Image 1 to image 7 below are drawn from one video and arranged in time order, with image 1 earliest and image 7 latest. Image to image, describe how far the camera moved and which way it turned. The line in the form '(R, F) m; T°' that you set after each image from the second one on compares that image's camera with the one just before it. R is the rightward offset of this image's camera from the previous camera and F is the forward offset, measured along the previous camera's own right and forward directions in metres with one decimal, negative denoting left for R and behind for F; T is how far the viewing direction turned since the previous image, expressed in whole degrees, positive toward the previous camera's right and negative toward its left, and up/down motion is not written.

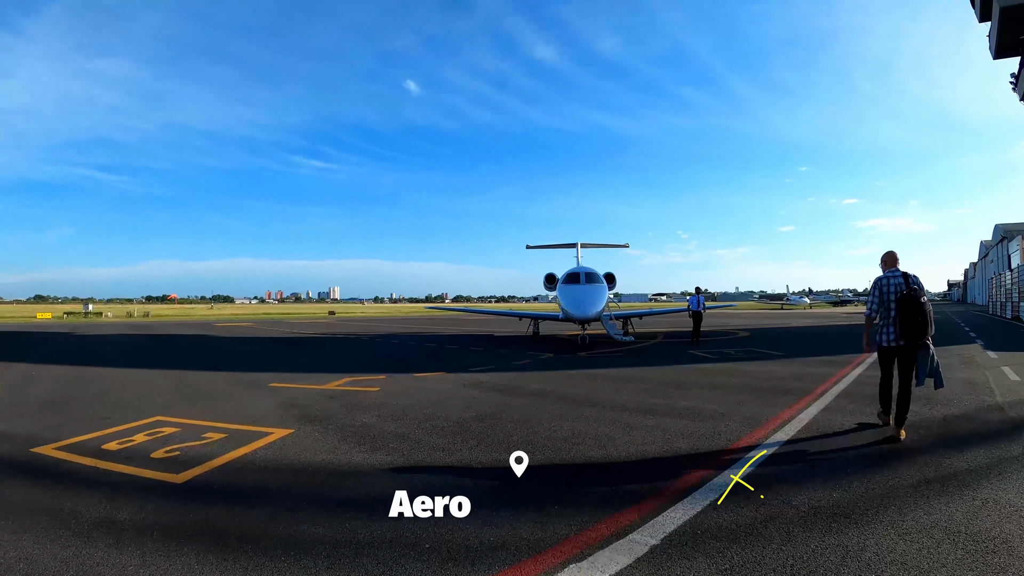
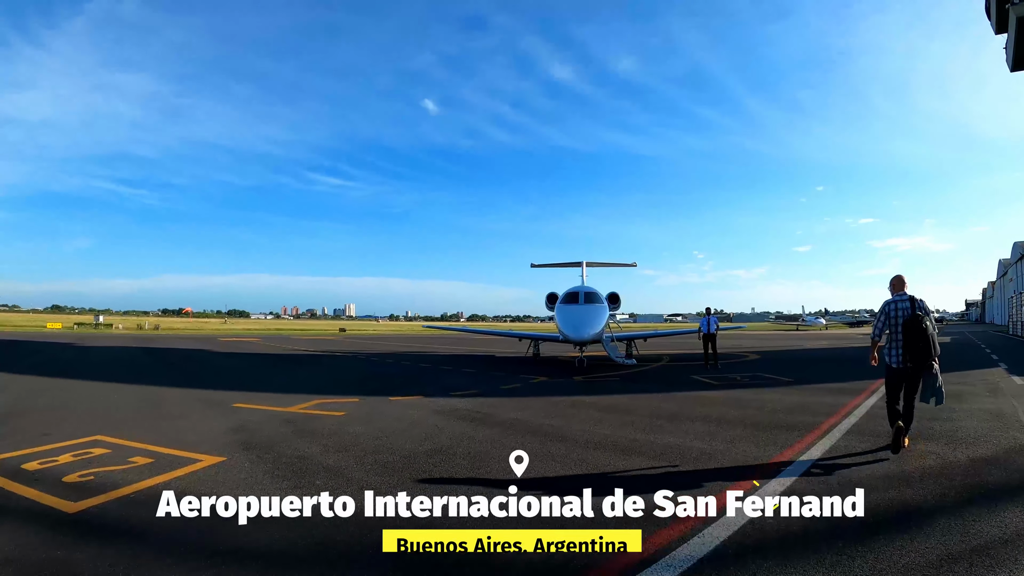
(+0.6, +0.7) m; -1°
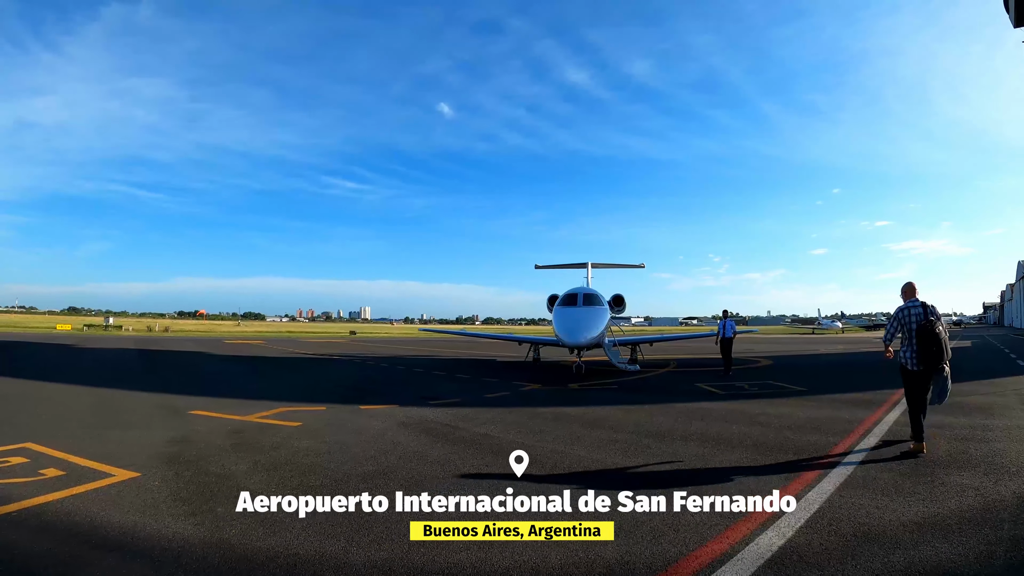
(+0.6, +0.9) m; -1°
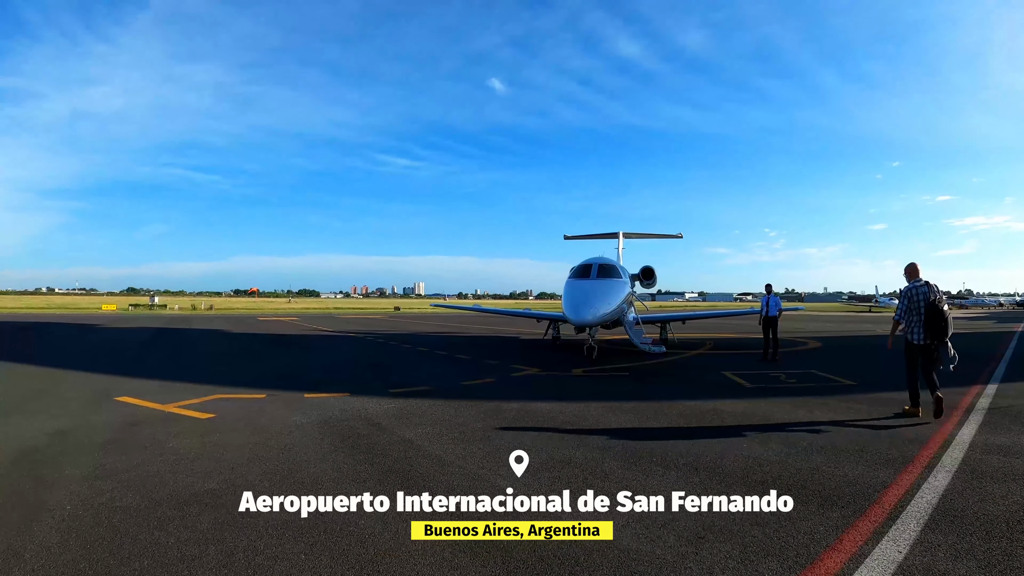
(+1.2, +1.8) m; -5°
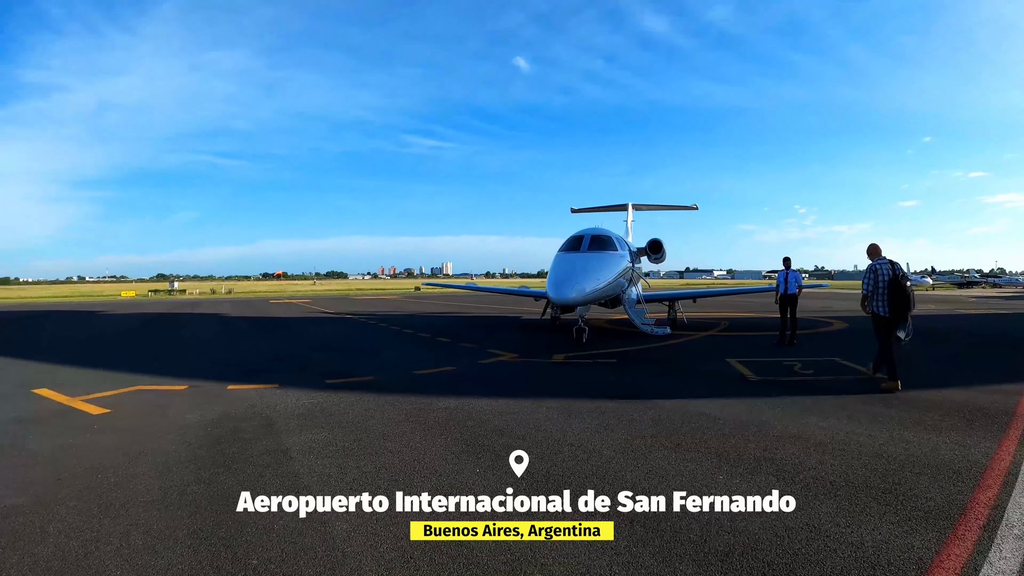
(+1.0, +1.4) m; -3°
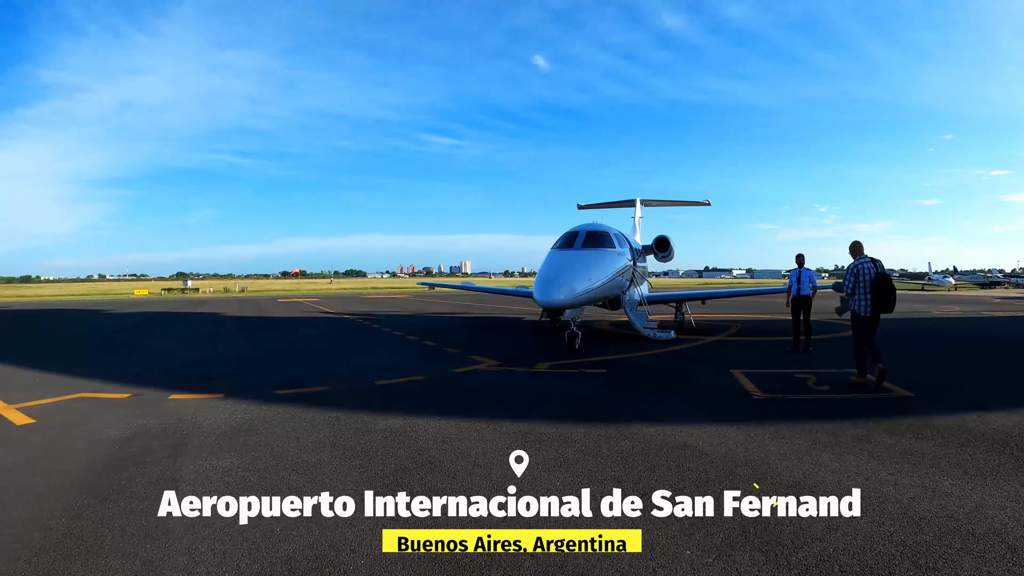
(+0.6, +0.8) m; -2°
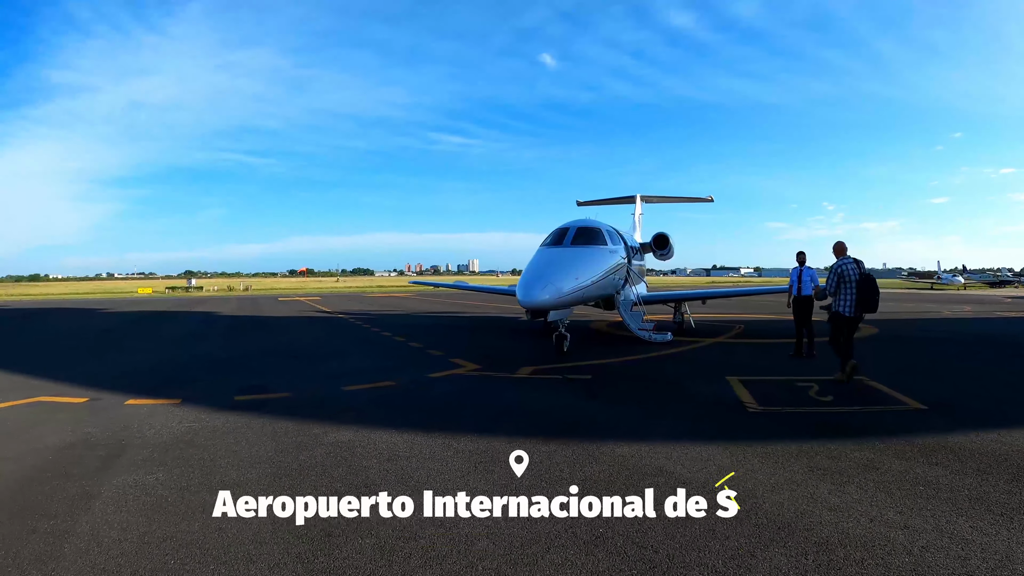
(+0.4, +0.4) m; -1°
